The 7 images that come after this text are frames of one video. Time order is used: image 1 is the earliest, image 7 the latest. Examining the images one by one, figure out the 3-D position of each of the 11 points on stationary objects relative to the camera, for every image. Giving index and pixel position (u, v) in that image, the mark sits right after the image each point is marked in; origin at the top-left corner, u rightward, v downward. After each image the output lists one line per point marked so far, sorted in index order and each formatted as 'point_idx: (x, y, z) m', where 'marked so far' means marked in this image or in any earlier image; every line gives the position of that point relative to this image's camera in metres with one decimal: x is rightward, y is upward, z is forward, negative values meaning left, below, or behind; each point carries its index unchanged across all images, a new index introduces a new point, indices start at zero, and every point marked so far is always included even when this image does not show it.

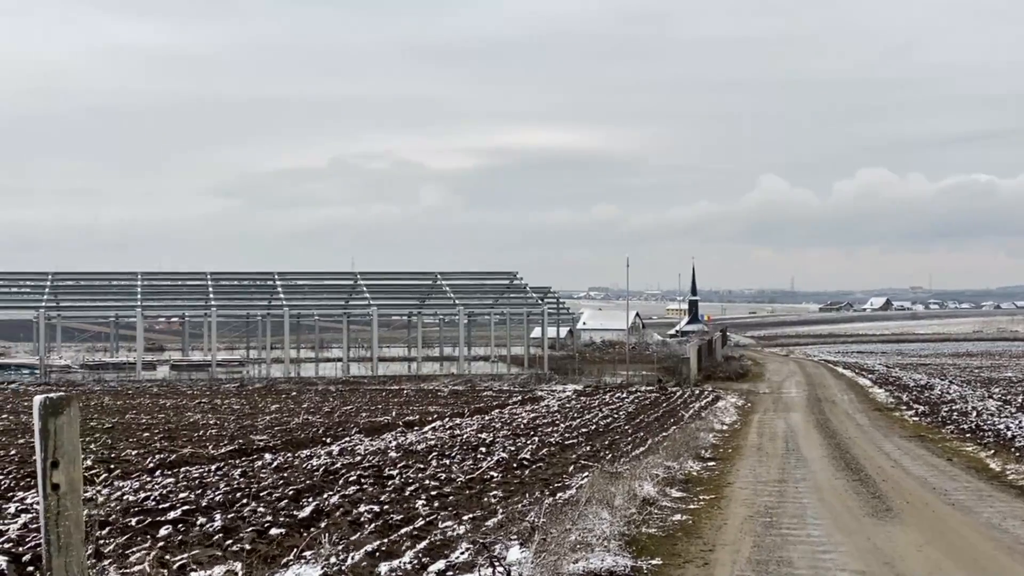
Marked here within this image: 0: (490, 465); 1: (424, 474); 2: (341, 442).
0: (-0.2, -1.8, +13.4) m
1: (-0.8, -1.7, +12.0) m
2: (-2.2, -2.0, +16.8) m
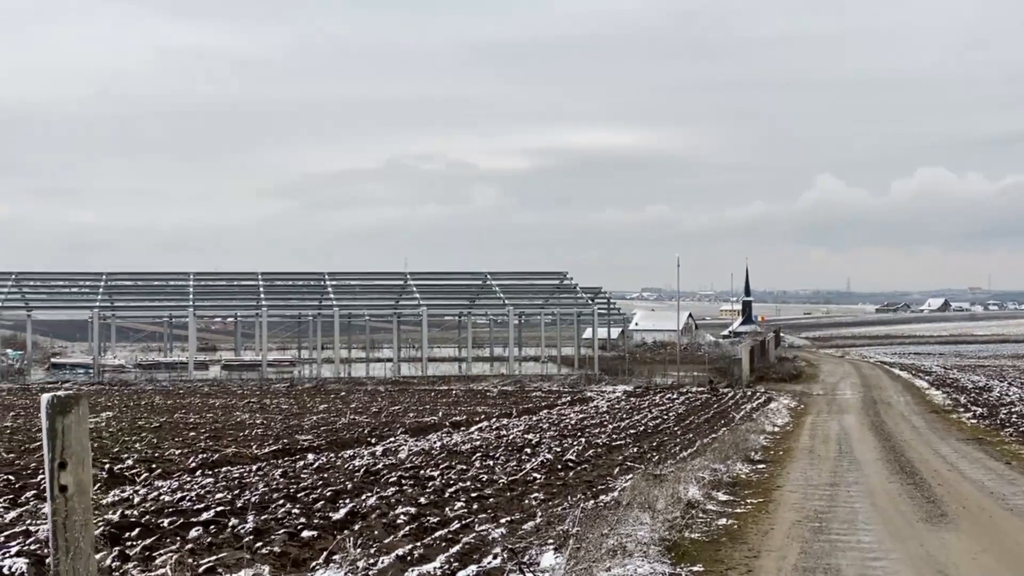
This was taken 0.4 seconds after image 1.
0: (+0.2, -1.8, +13.2) m
1: (-0.4, -1.7, +11.8) m
2: (-1.6, -2.0, +16.6) m
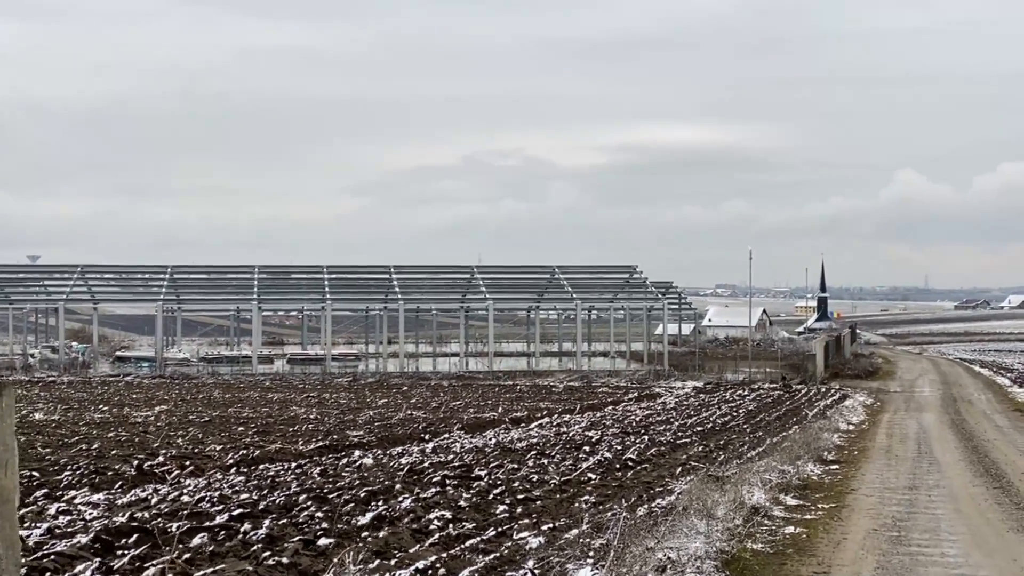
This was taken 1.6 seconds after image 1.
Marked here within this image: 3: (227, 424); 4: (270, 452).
0: (+0.8, -1.7, +12.4) m
1: (0.0, -1.6, +11.1) m
2: (-0.9, -1.9, +16.0) m
3: (-3.9, -1.9, +17.9) m
4: (-2.5, -1.7, +13.4) m
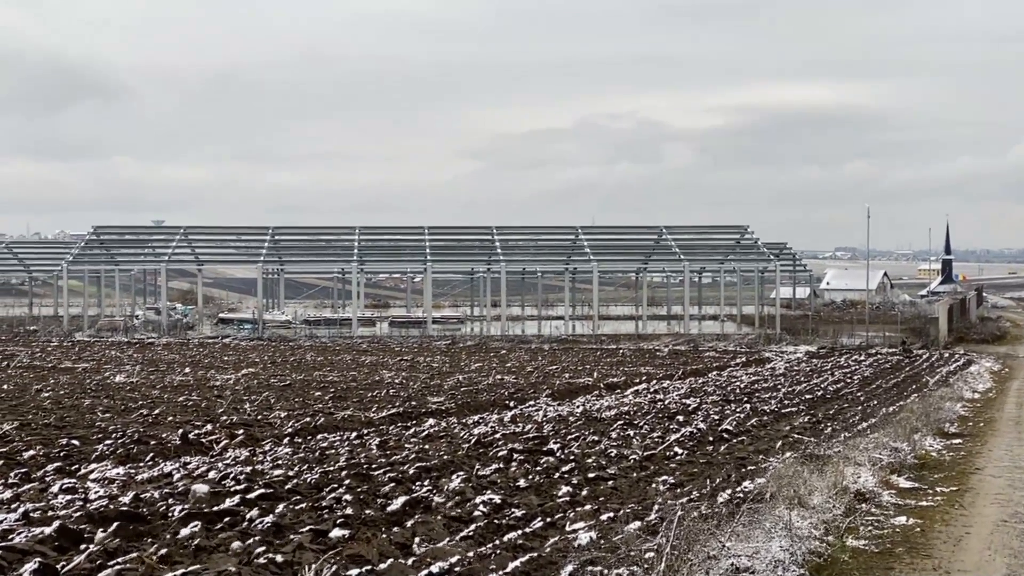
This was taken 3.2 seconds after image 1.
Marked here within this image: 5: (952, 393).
0: (+1.5, -1.3, +11.3) m
1: (+0.7, -1.2, +10.0) m
2: (+0.1, -1.4, +15.0) m
3: (-2.7, -1.3, +17.1) m
4: (-1.7, -1.3, +12.5) m
5: (+6.0, -1.4, +17.8) m
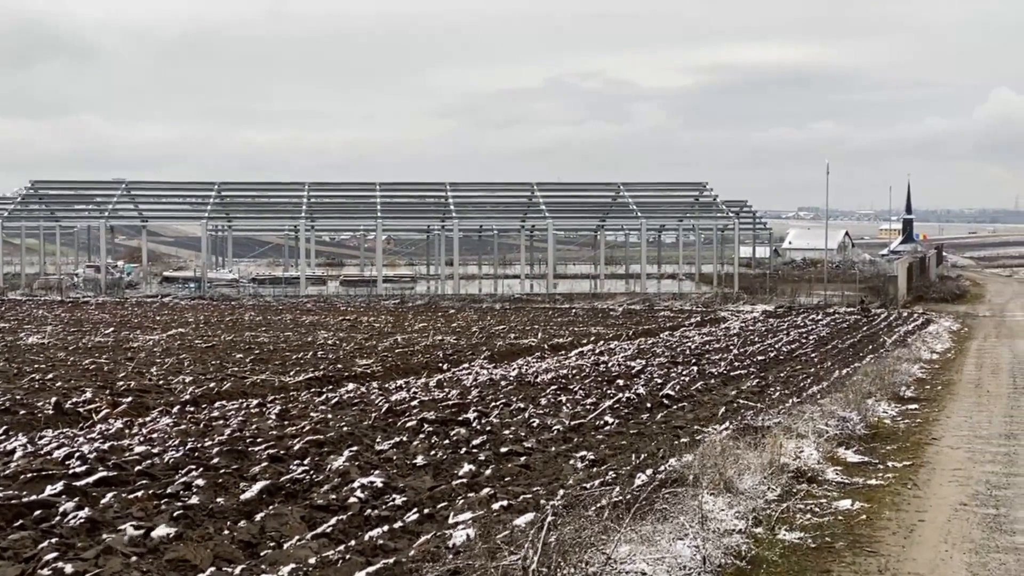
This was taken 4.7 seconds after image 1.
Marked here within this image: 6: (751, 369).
0: (+0.8, -0.9, +10.4) m
1: (0.0, -0.9, +9.1) m
2: (-0.6, -0.9, +14.0) m
3: (-3.5, -0.8, +16.1) m
4: (-2.4, -0.9, +11.5) m
5: (+5.2, -0.9, +17.1) m
6: (+2.8, -0.9, +15.1) m
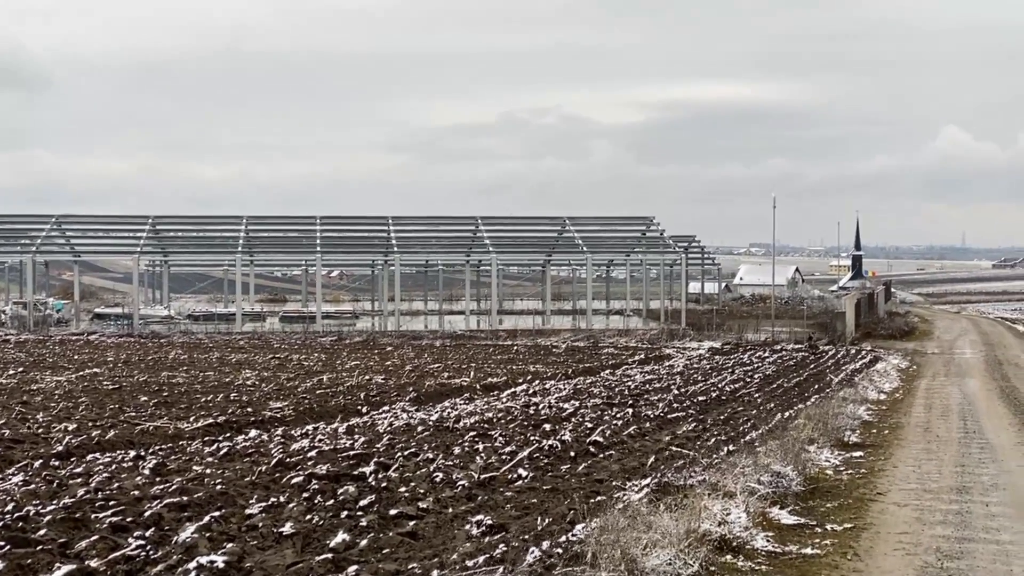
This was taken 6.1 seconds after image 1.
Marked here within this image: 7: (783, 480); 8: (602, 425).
0: (+0.2, -1.2, +9.5) m
1: (-0.6, -1.2, +8.2) m
2: (-1.4, -1.3, +13.1) m
3: (-4.4, -1.2, +15.1) m
4: (-3.1, -1.2, +10.5) m
5: (+4.3, -1.3, +16.4) m
6: (+2.0, -1.4, +14.3) m
7: (+1.6, -1.1, +7.6) m
8: (+0.9, -1.3, +12.3) m
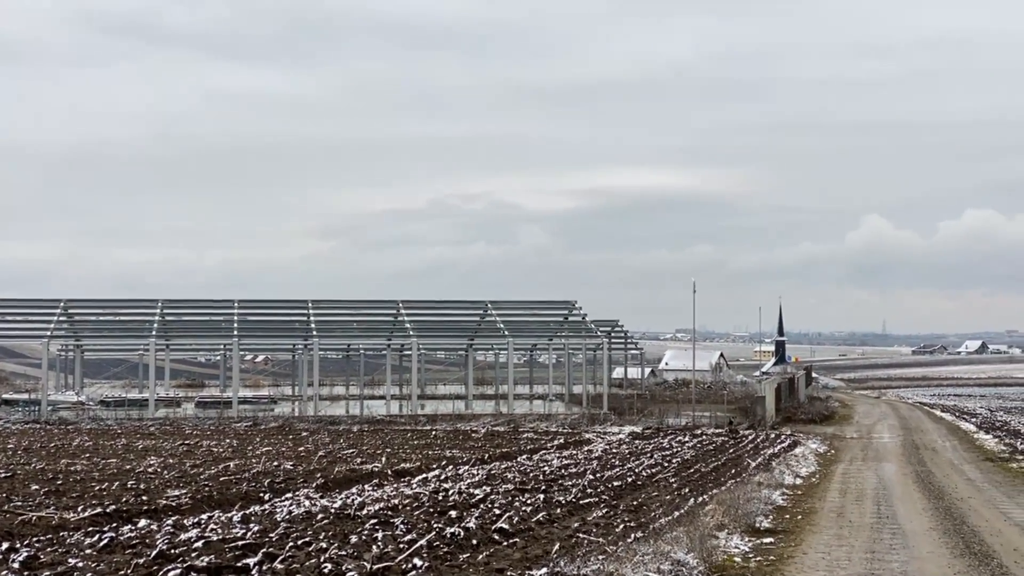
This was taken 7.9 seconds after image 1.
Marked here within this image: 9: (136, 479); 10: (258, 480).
0: (-0.5, -1.8, +9.1) m
1: (-1.2, -1.7, +7.8) m
2: (-2.3, -2.1, +12.6) m
3: (-5.4, -2.1, +14.4) m
4: (-3.8, -1.8, +10.0) m
5: (+3.2, -2.4, +16.2) m
6: (+1.0, -2.3, +14.0) m
7: (+1.0, -1.6, +7.3) m
8: (0.0, -2.1, +11.9) m
9: (-4.4, -2.2, +15.2) m
10: (-3.0, -2.3, +15.4) m
